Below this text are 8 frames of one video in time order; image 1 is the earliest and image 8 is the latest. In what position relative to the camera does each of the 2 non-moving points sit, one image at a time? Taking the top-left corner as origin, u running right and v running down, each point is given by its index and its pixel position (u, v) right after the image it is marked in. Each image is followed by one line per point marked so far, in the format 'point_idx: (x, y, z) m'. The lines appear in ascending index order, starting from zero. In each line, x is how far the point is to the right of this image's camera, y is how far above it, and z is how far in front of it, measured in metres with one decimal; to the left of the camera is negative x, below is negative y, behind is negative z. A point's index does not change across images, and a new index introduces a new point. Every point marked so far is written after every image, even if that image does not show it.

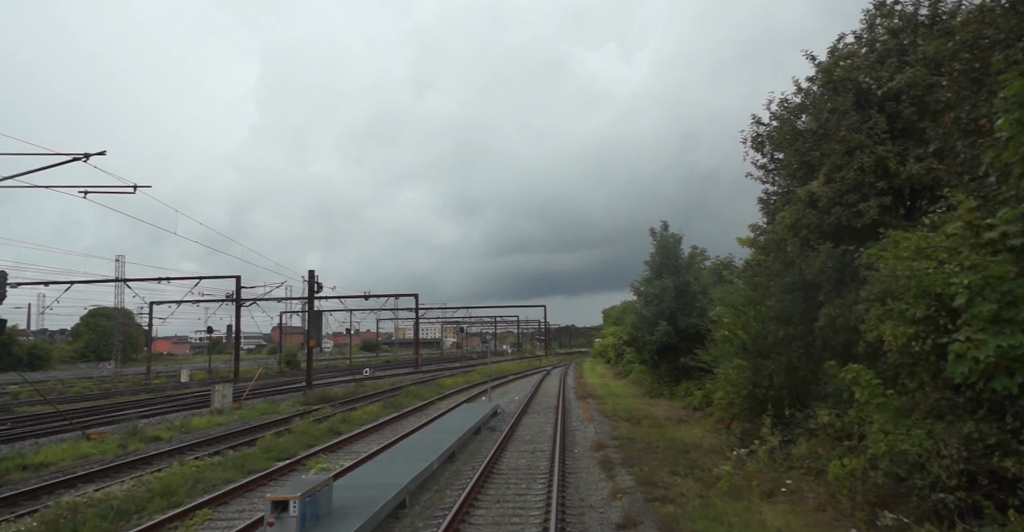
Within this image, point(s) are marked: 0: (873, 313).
0: (+5.3, -0.7, +9.4) m
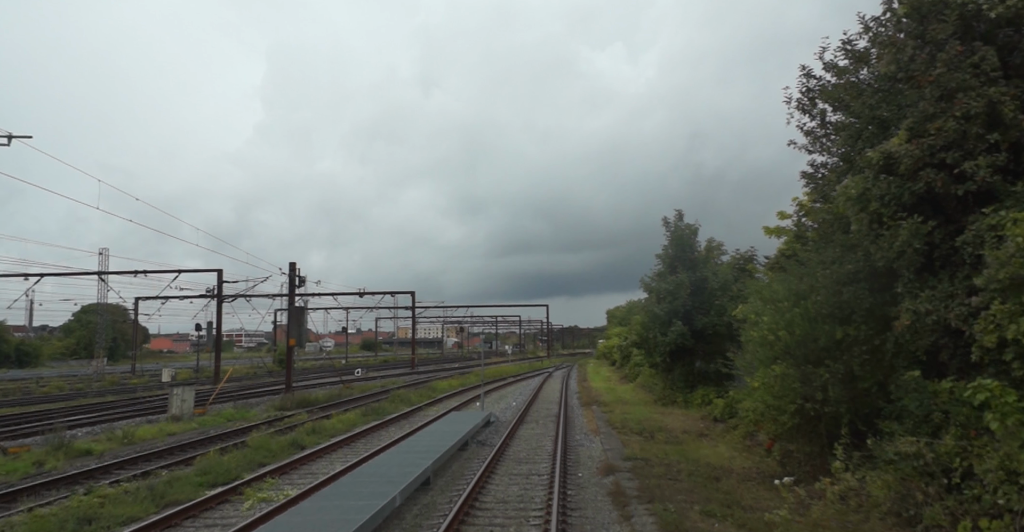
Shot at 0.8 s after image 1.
0: (+5.2, -0.4, +6.8) m
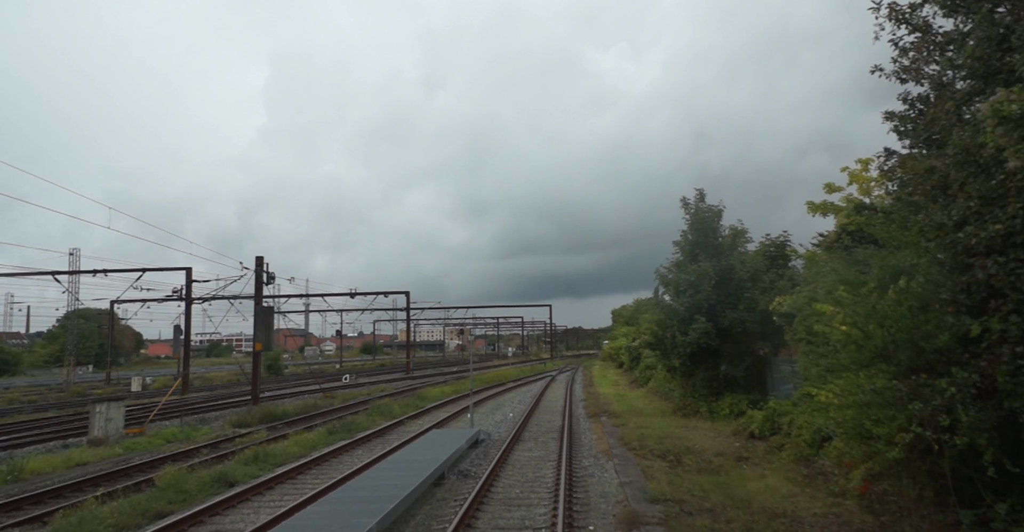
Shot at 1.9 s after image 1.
0: (+4.9, 0.0, +3.3) m
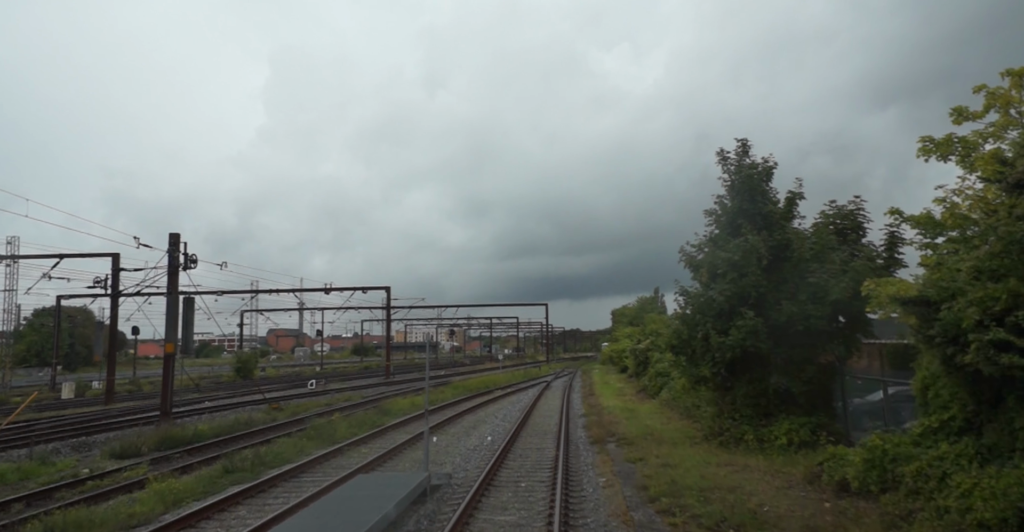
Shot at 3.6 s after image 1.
0: (+4.4, +0.6, -2.2) m
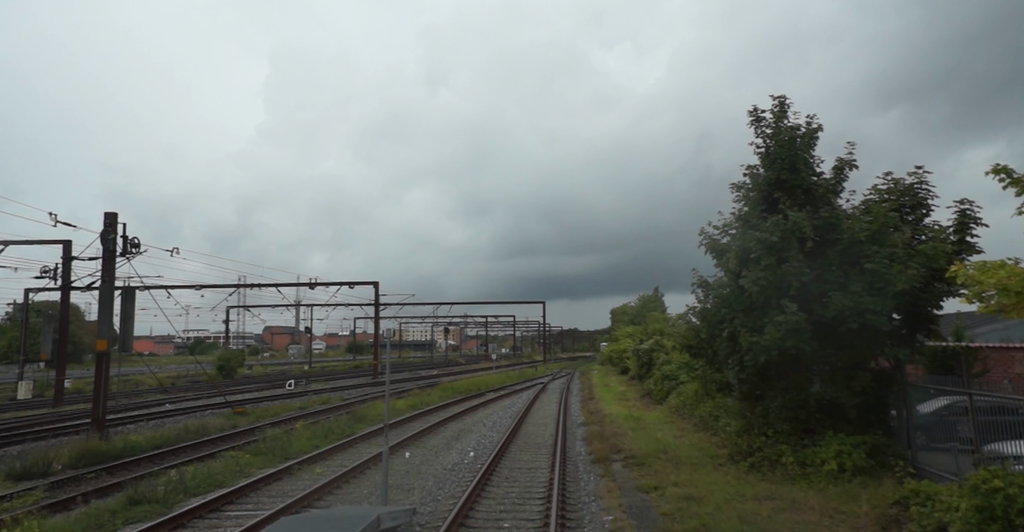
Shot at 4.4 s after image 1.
0: (+4.1, +0.9, -4.9) m
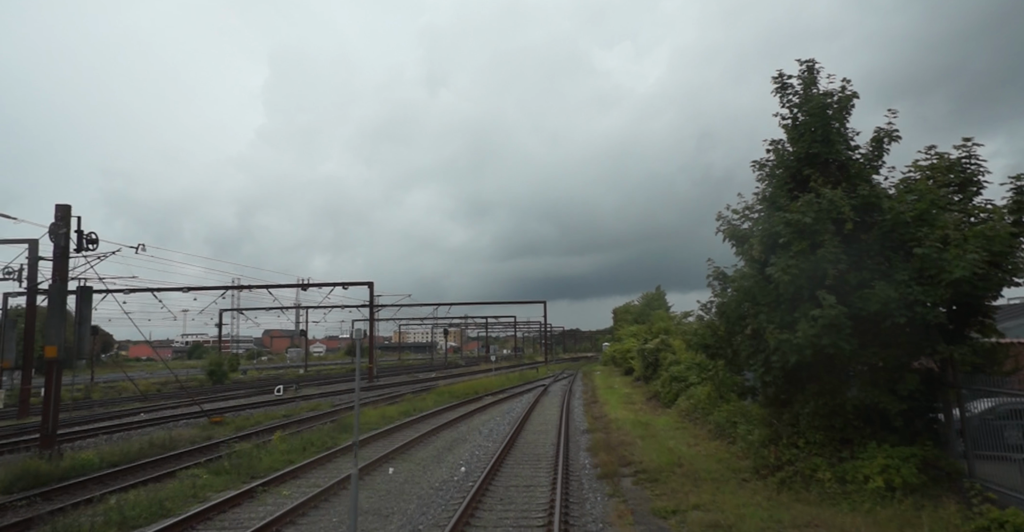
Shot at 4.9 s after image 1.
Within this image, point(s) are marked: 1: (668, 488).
0: (+4.0, +1.2, -6.6) m
1: (+2.8, -3.9, +11.3) m
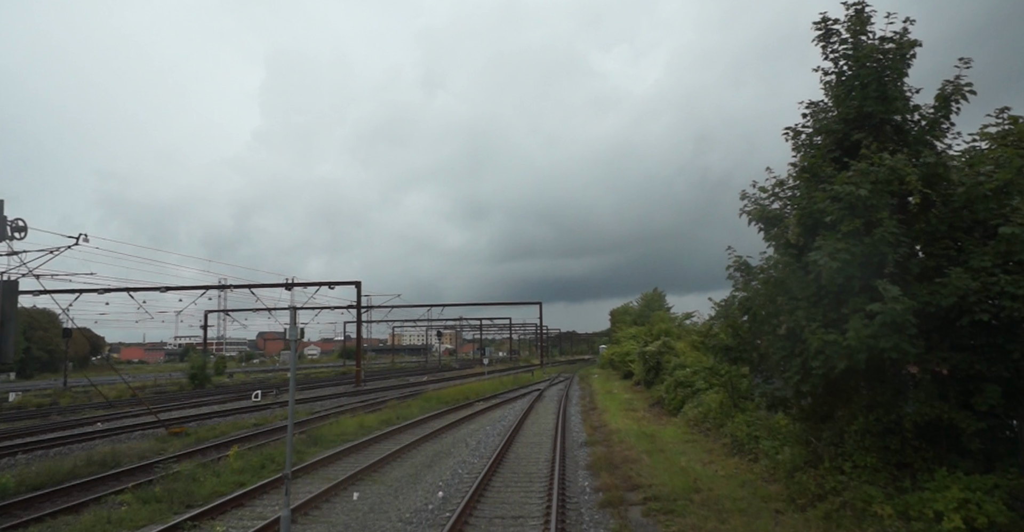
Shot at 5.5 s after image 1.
0: (+3.8, +1.5, -8.6) m
1: (+2.6, -3.7, +9.3) m
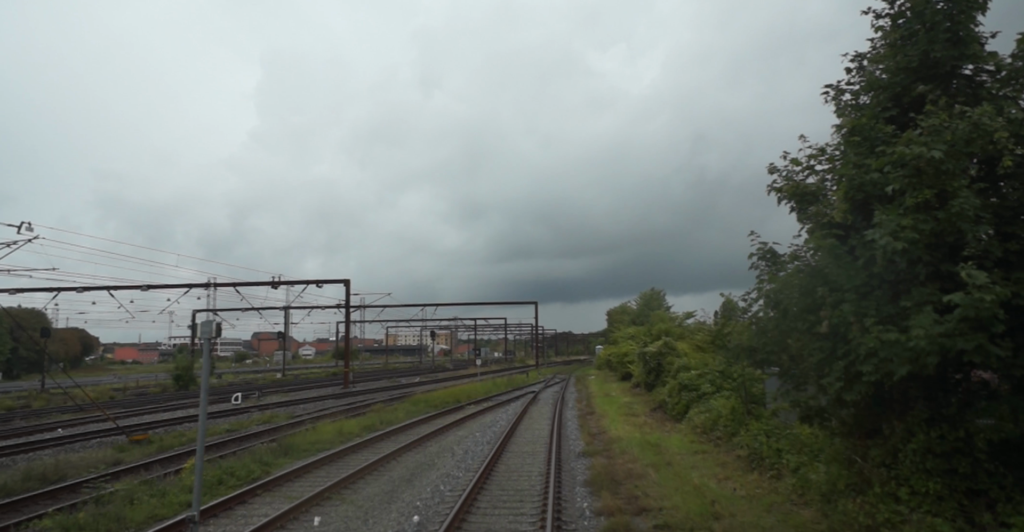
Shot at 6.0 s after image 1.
0: (+3.8, +1.7, -10.2) m
1: (+2.4, -3.5, +7.6) m
